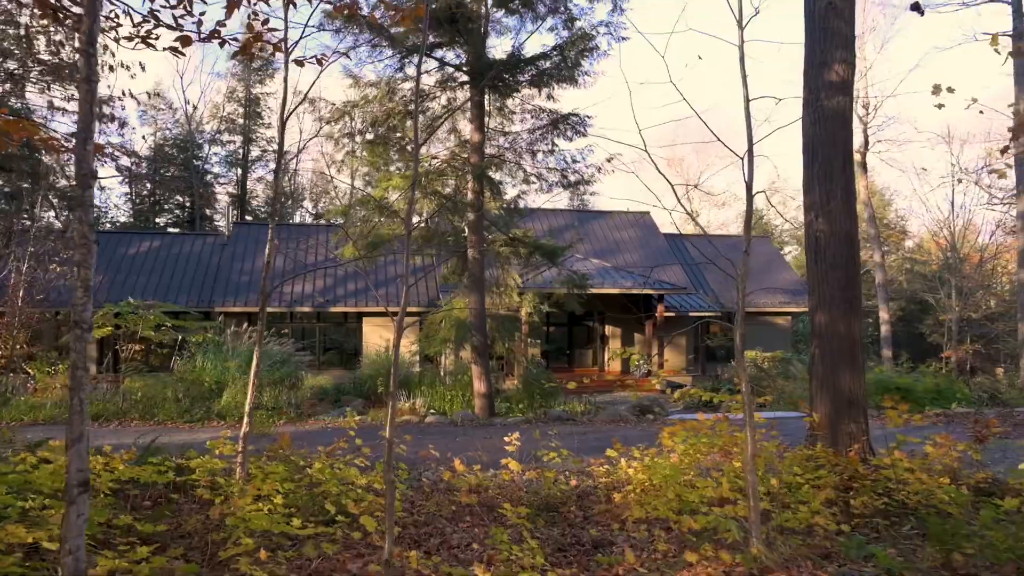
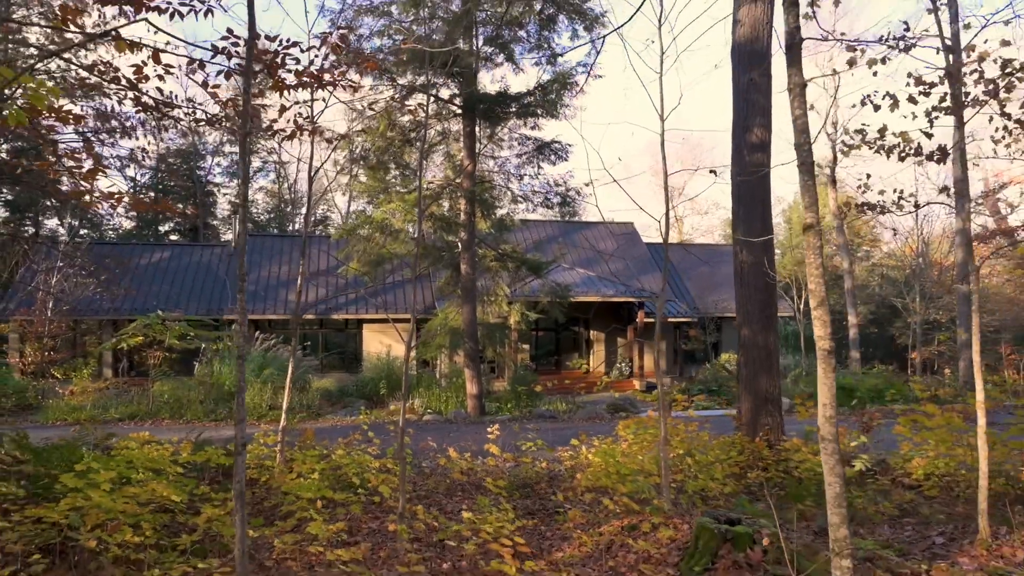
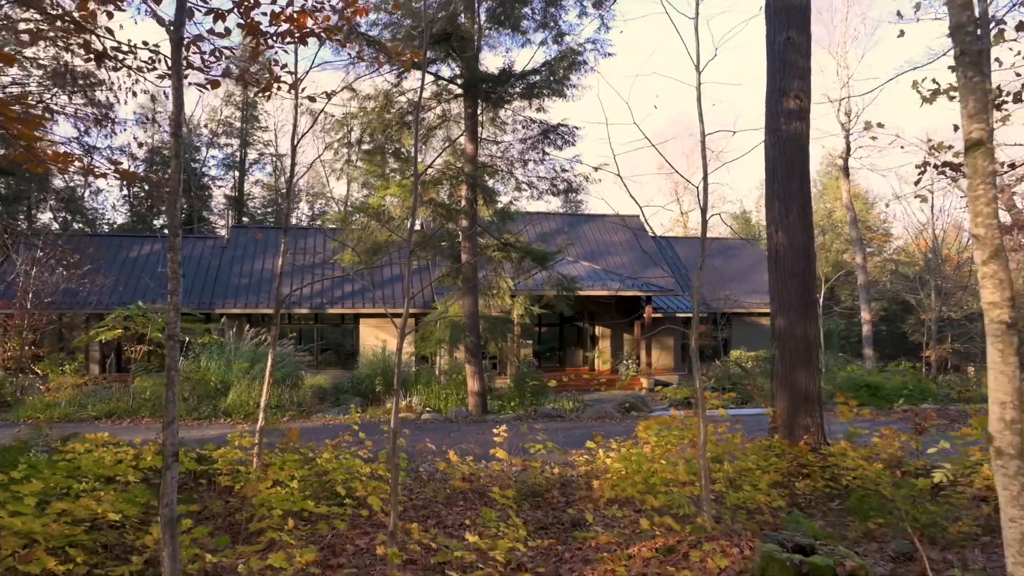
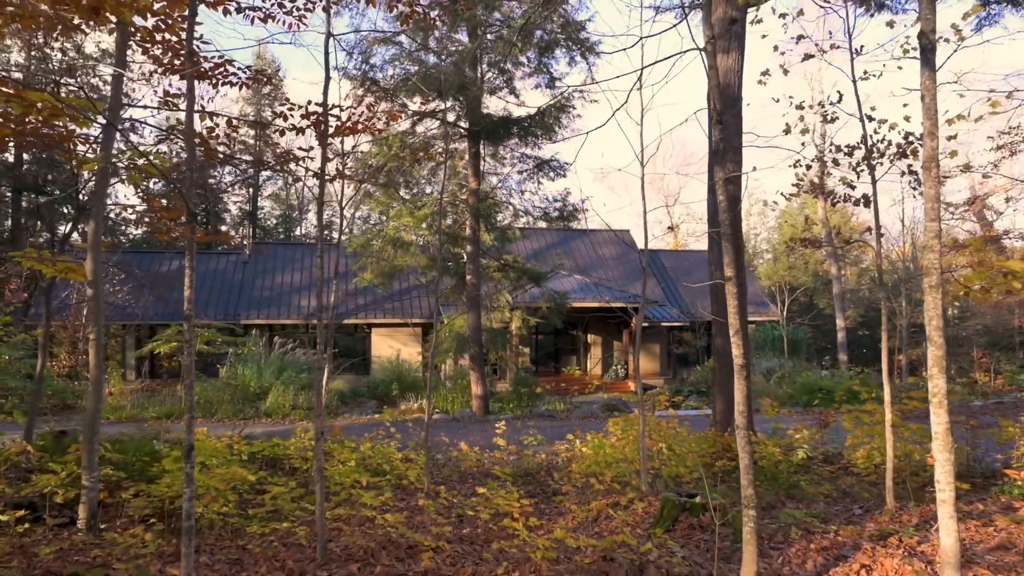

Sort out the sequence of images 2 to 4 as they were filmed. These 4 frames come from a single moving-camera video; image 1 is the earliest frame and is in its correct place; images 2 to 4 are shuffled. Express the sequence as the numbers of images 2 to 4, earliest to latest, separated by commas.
3, 2, 4
